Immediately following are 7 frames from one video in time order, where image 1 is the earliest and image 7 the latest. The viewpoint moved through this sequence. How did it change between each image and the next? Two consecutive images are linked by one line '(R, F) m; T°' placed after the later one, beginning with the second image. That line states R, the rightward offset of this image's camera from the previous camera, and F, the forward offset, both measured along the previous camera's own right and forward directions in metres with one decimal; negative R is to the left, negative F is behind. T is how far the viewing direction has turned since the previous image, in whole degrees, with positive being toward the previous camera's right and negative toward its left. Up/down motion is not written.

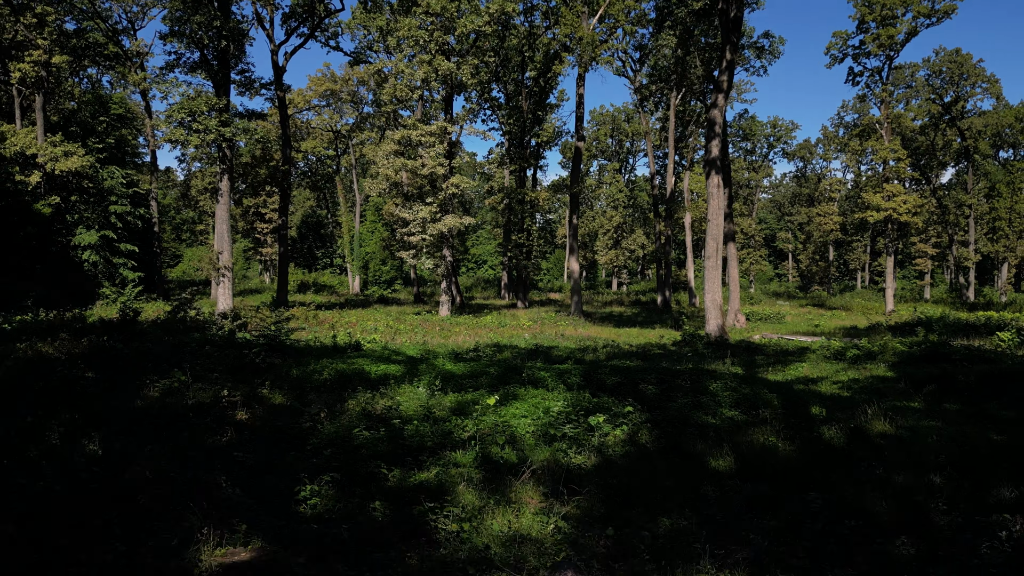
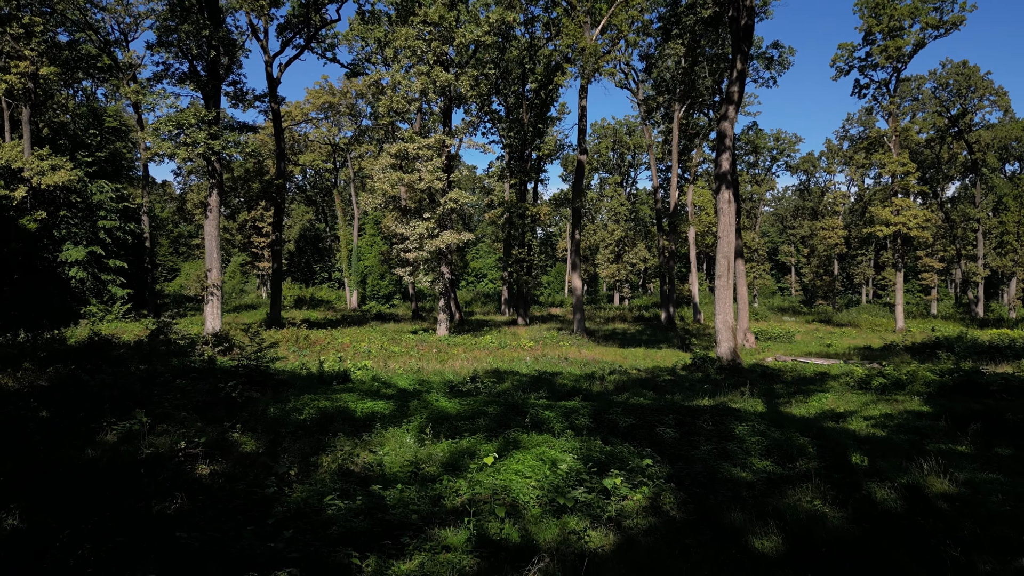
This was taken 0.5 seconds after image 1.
(0.0, +0.6) m; 0°
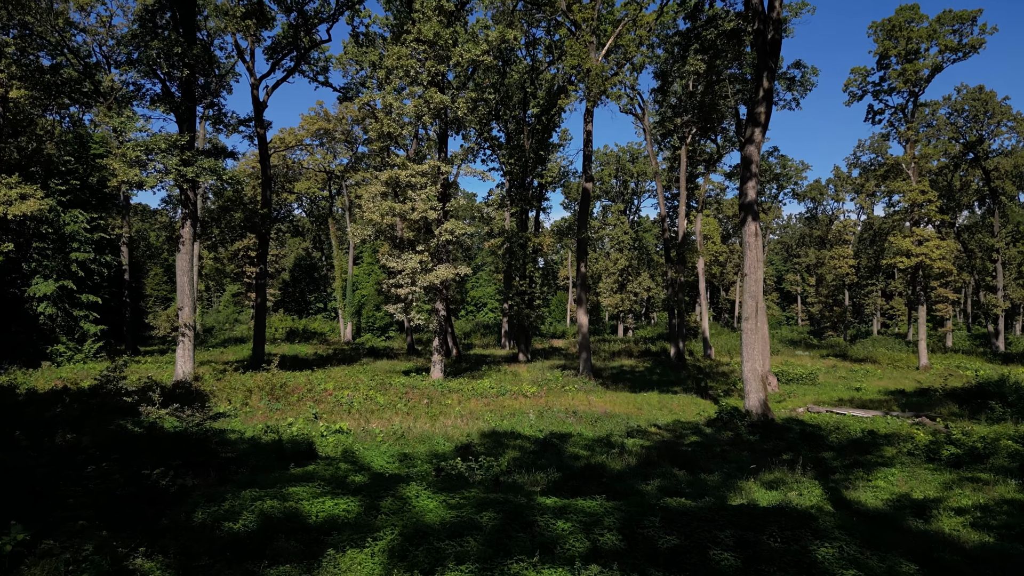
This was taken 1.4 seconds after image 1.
(0.0, +1.3) m; 0°
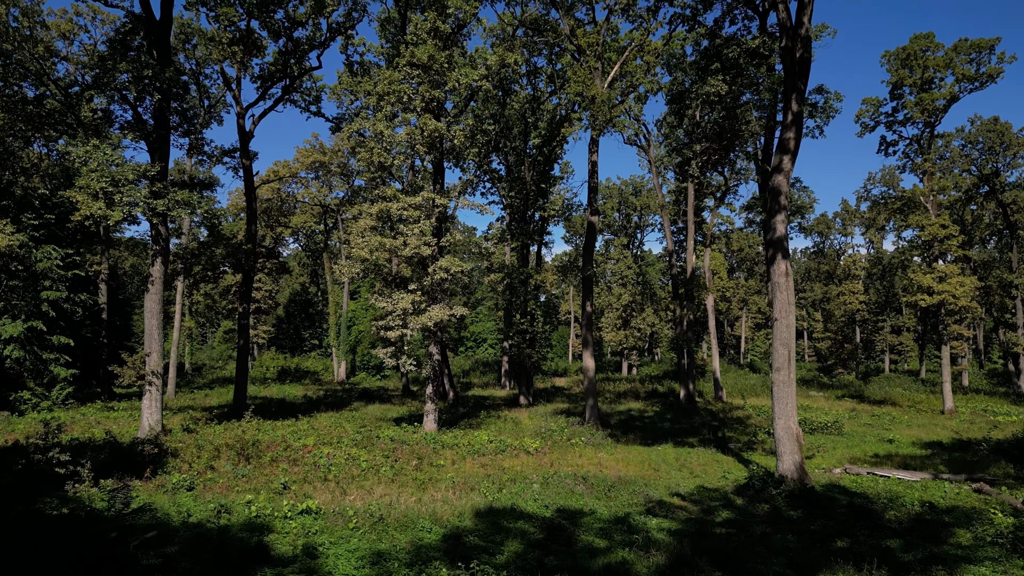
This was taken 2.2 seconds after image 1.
(0.0, +1.1) m; 0°
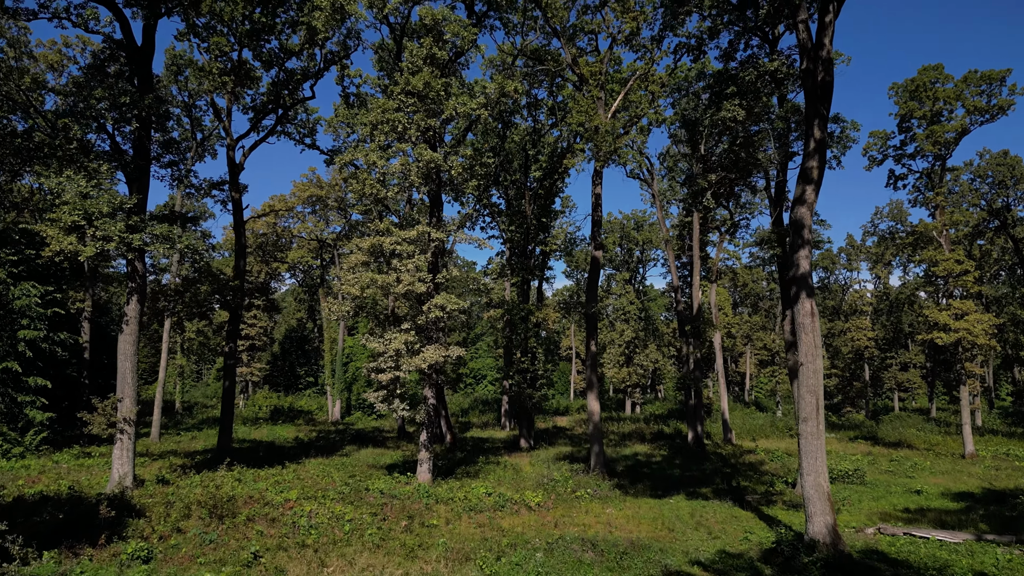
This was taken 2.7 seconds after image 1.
(0.0, +0.8) m; 0°
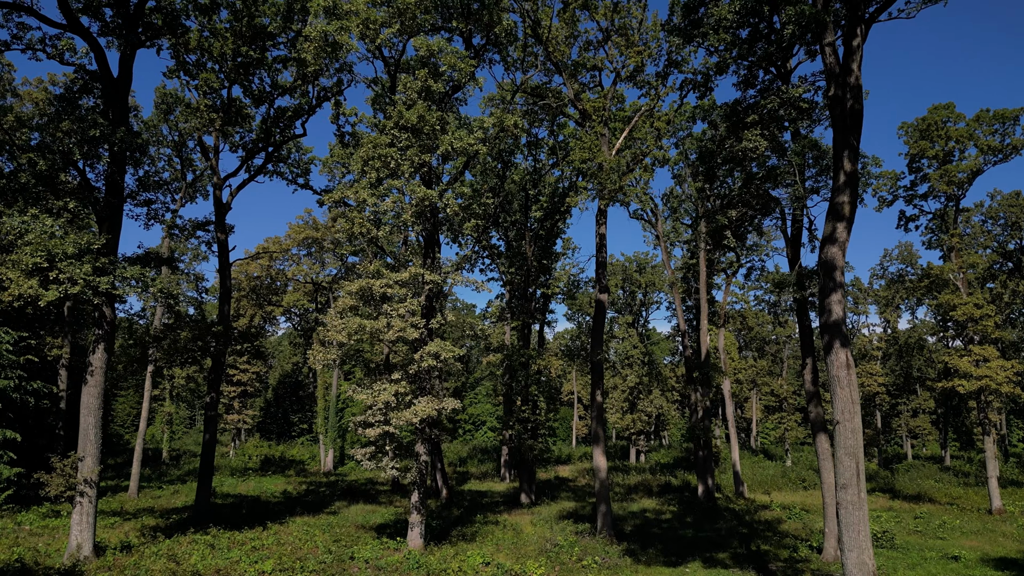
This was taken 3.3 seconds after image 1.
(0.0, +0.9) m; 0°
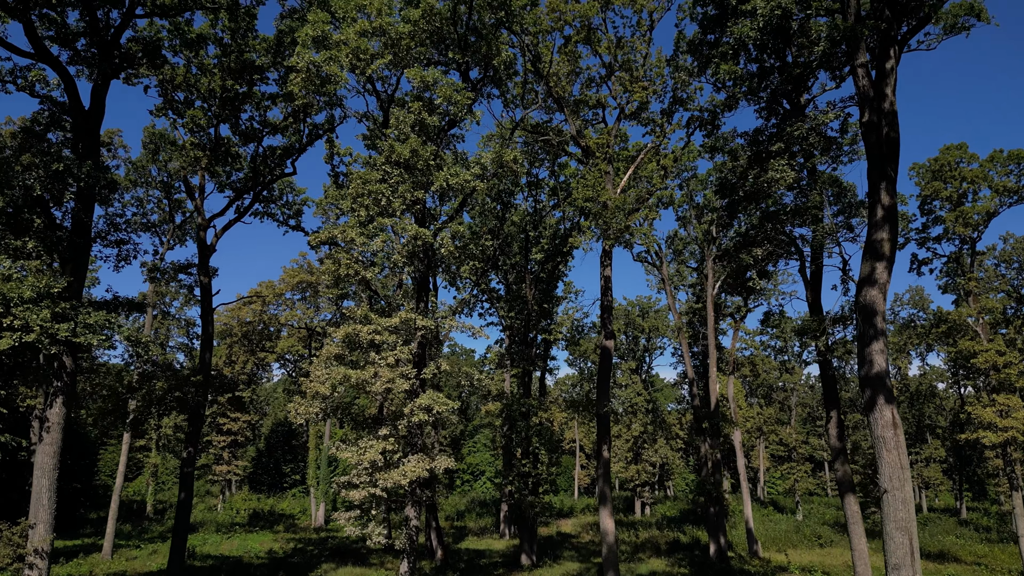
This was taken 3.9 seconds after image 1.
(0.0, +0.8) m; 0°
